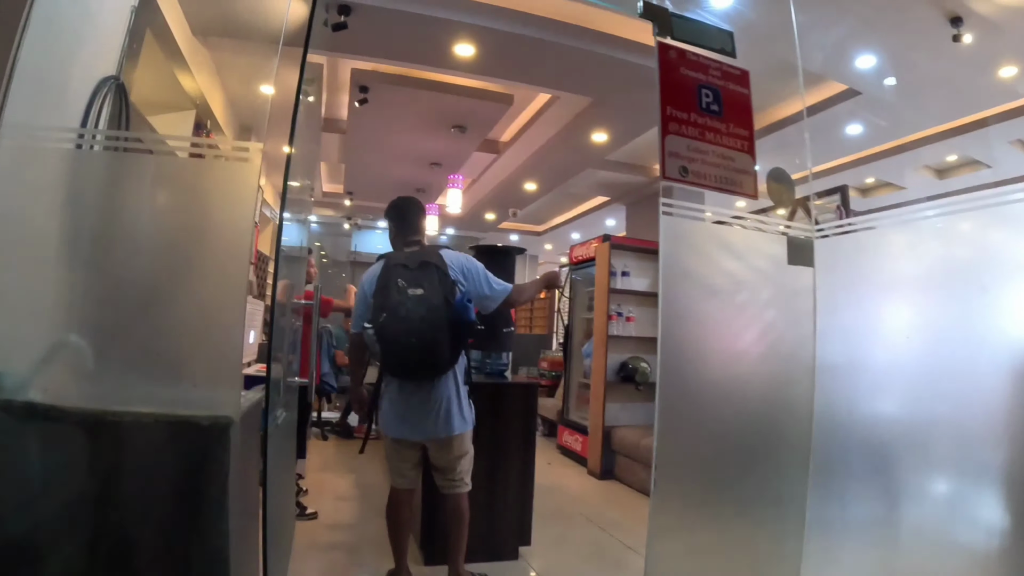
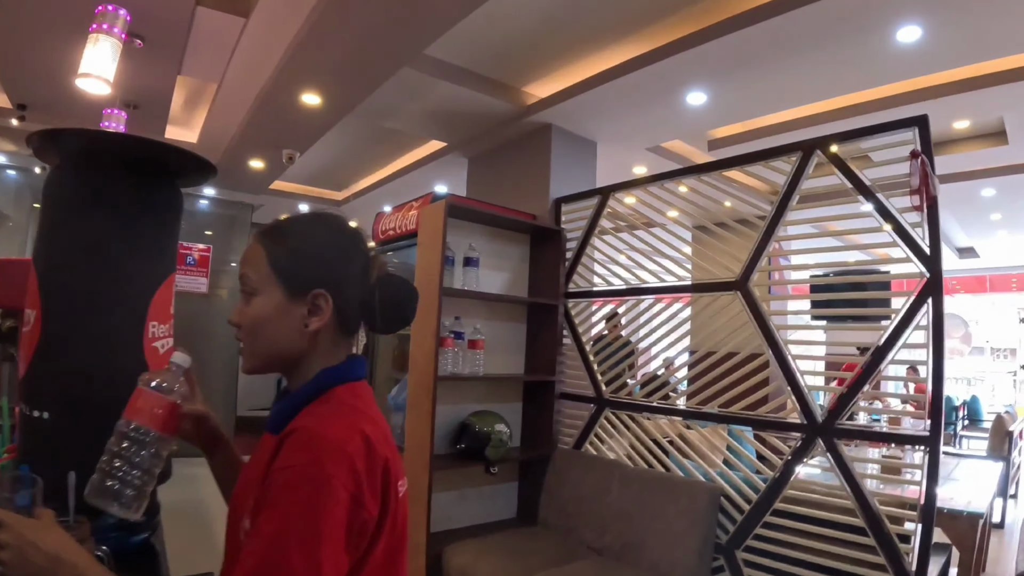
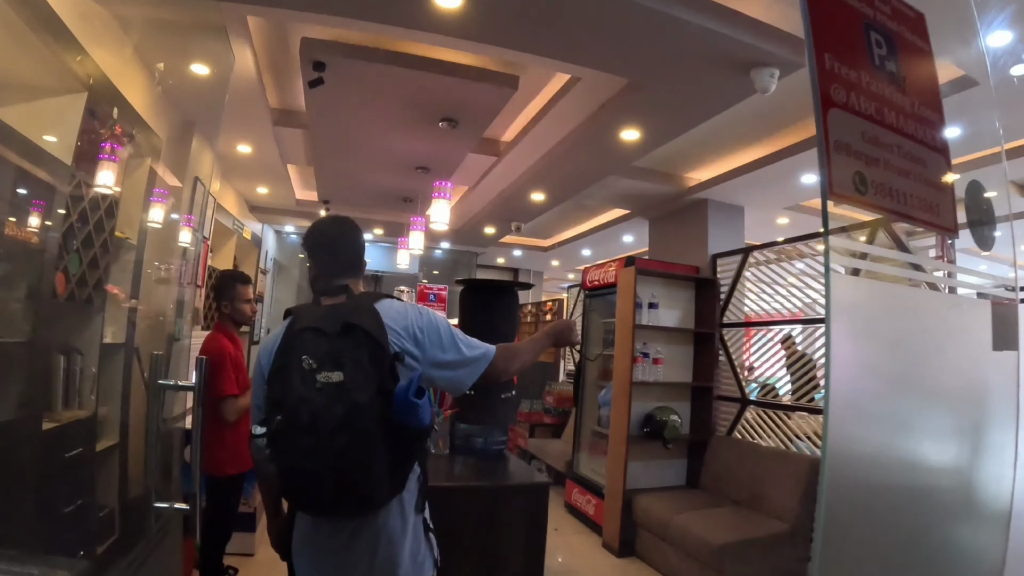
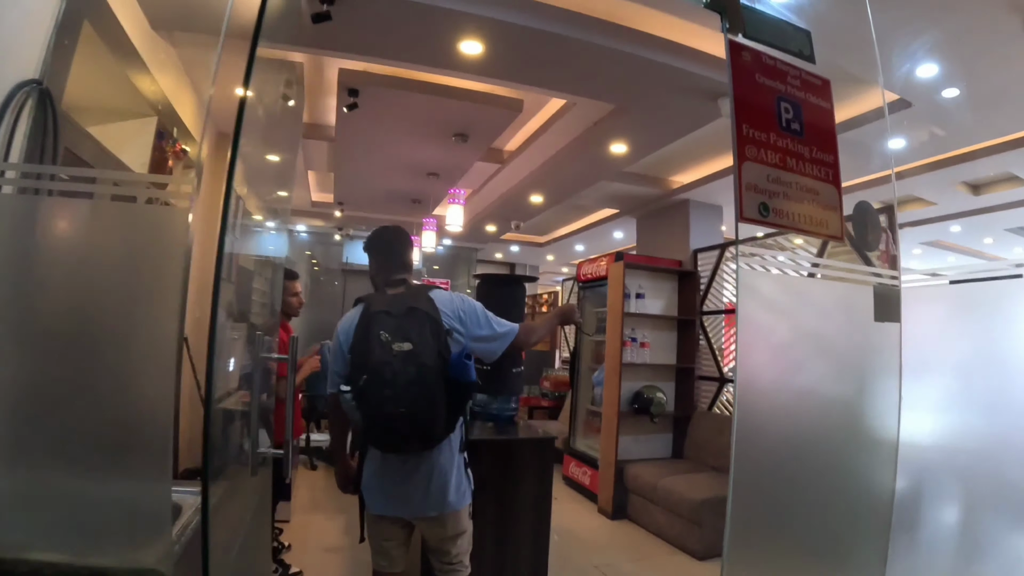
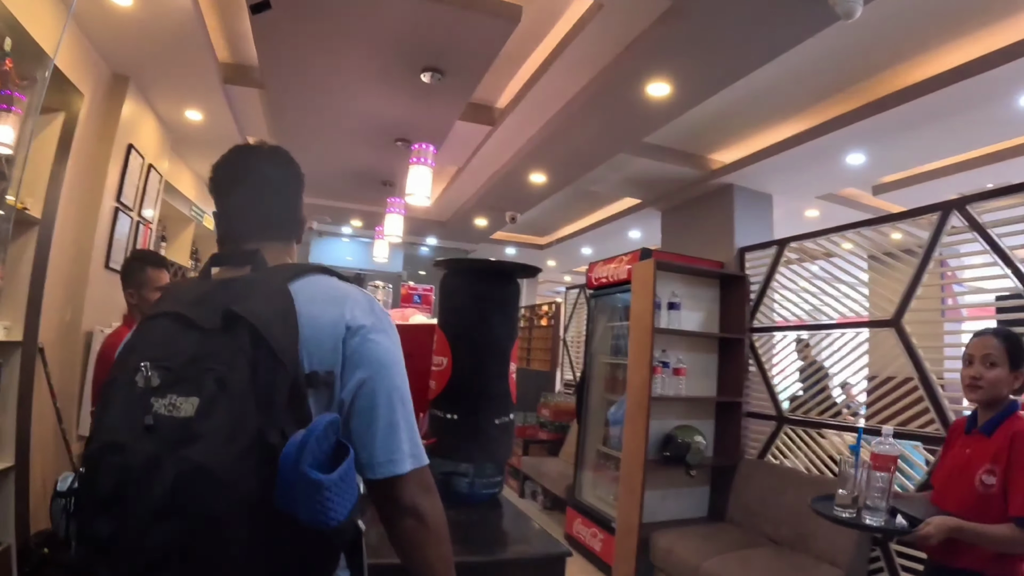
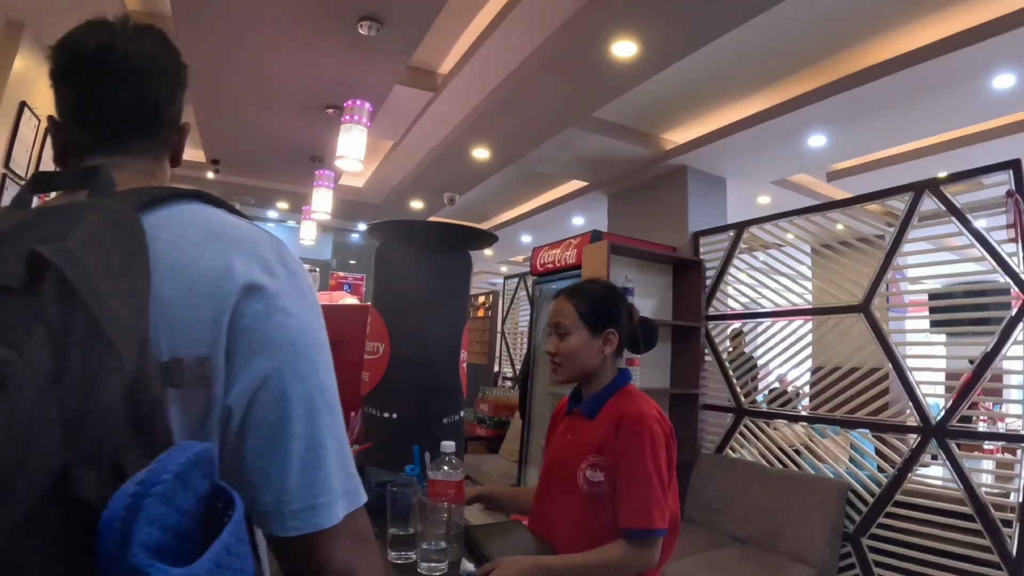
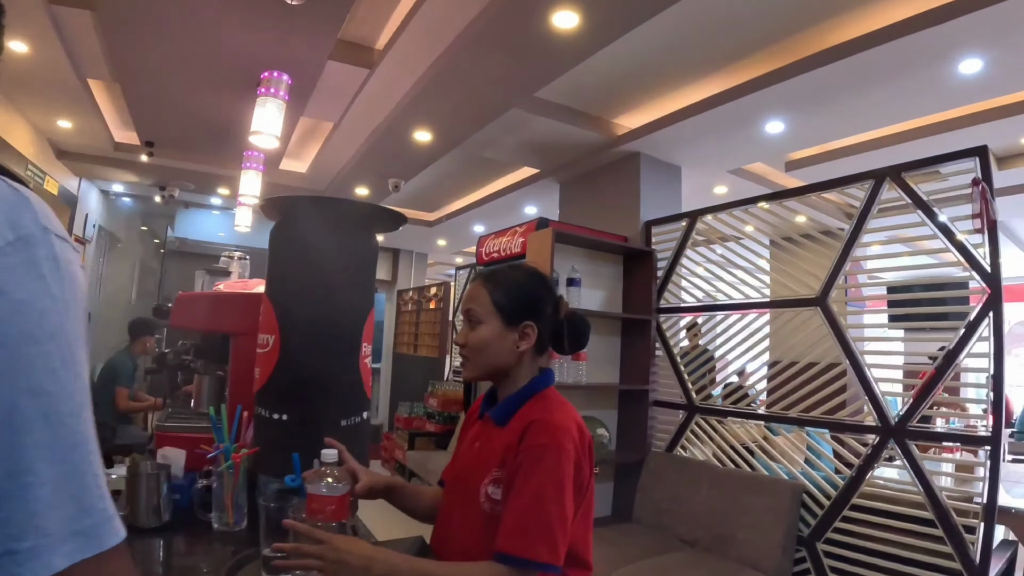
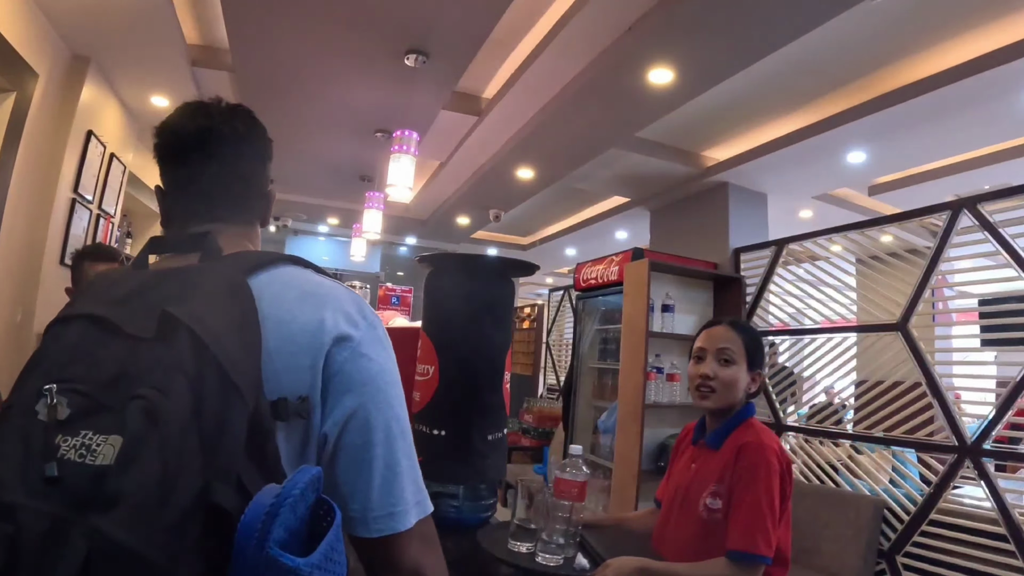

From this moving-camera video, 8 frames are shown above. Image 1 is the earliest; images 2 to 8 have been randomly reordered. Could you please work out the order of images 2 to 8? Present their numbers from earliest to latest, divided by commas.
4, 3, 5, 8, 6, 7, 2
